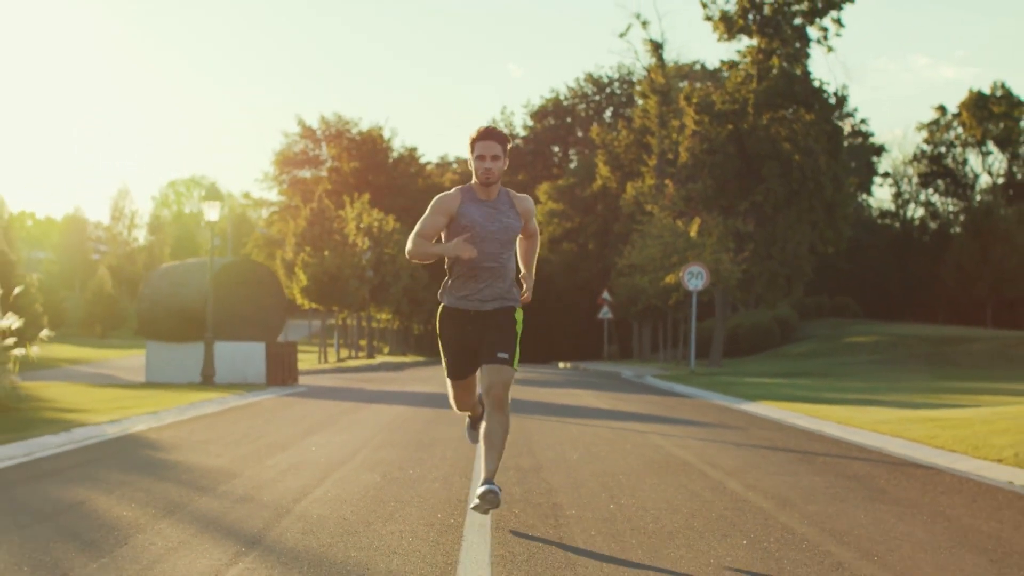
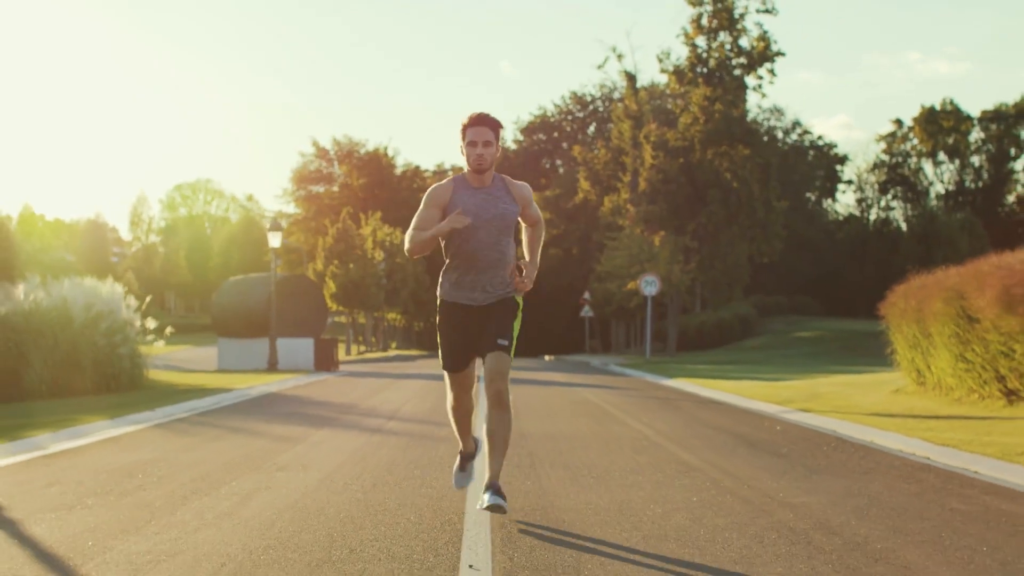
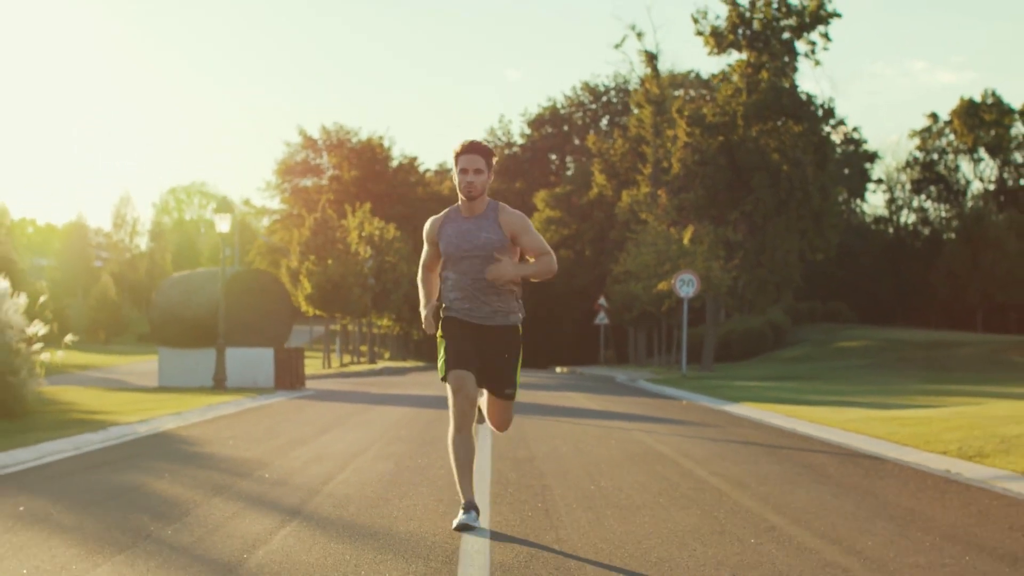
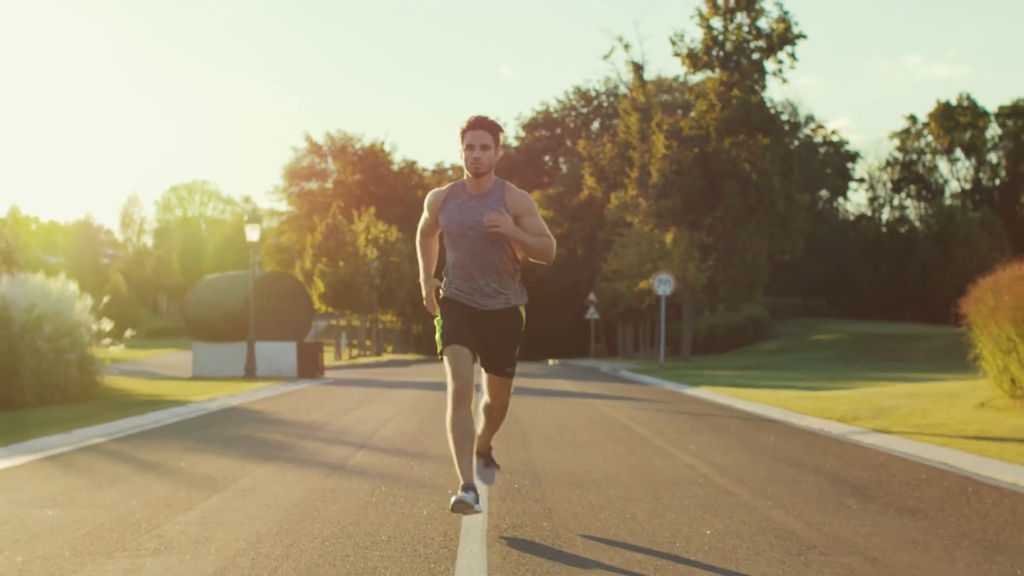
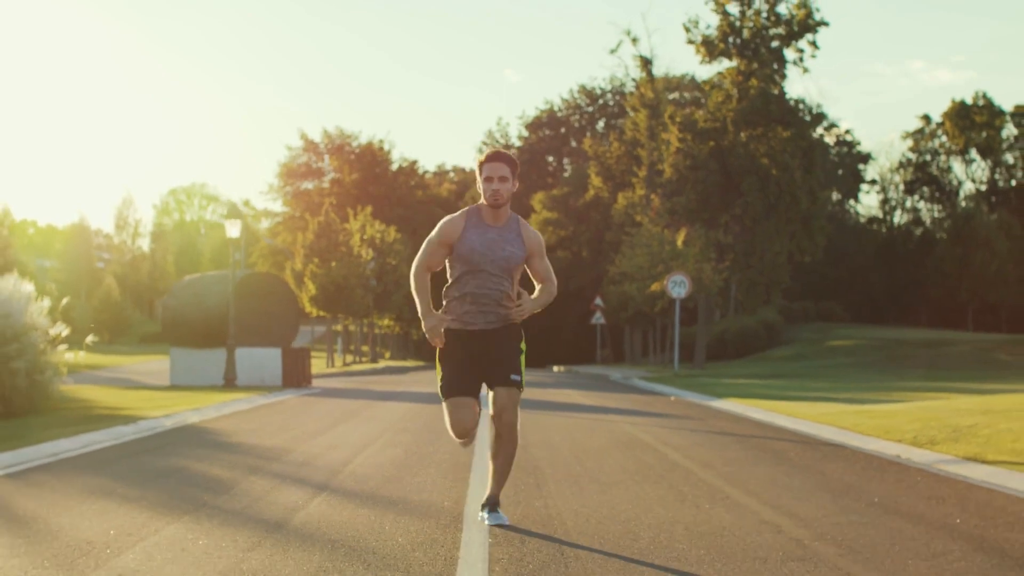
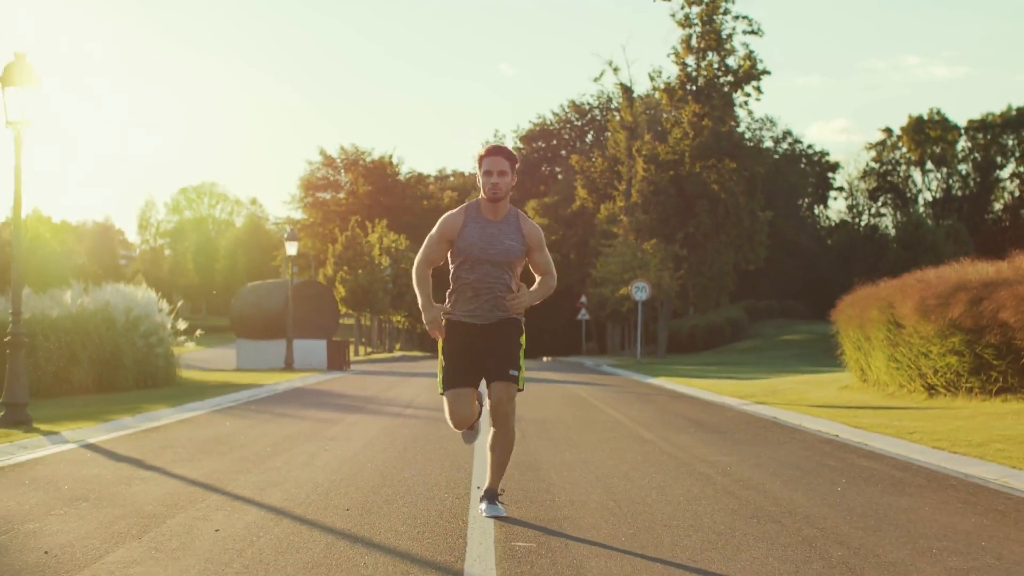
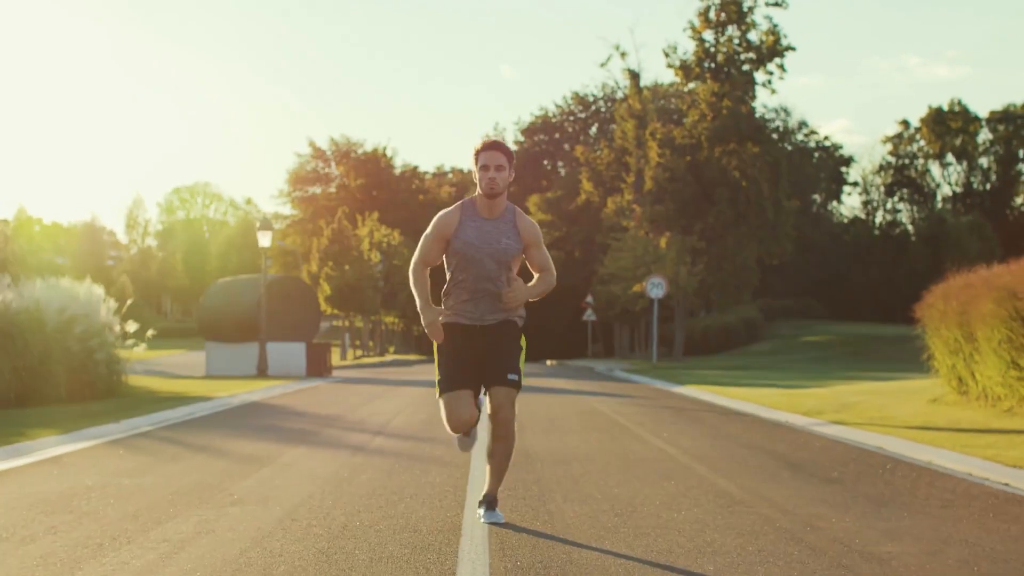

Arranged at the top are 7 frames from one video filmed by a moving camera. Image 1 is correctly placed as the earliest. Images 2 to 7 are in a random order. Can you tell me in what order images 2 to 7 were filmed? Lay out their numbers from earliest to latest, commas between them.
3, 5, 4, 7, 2, 6
